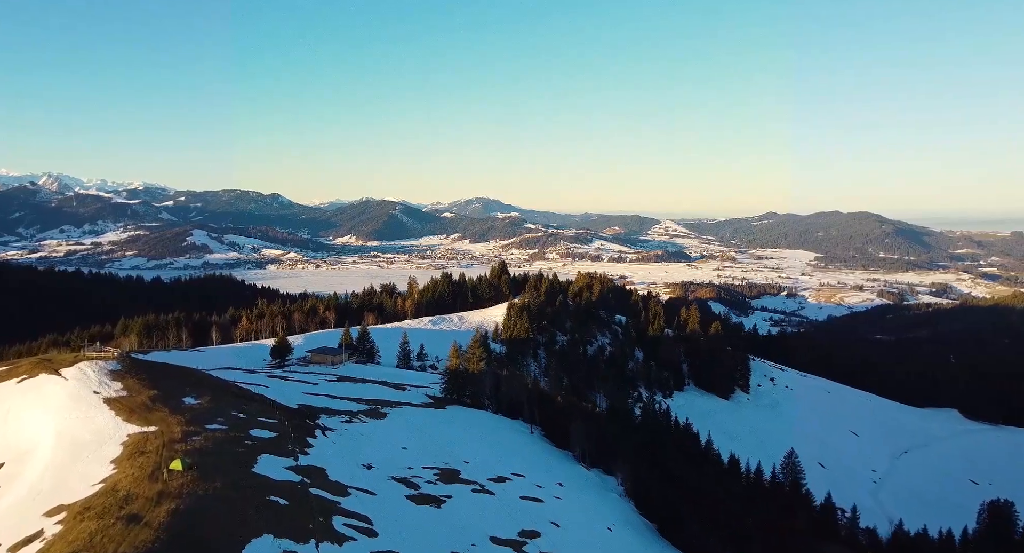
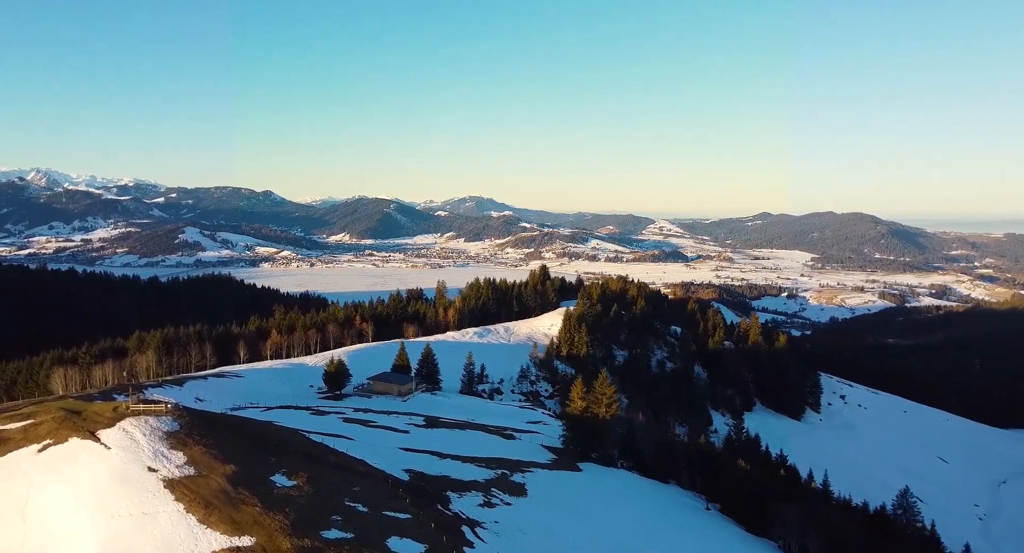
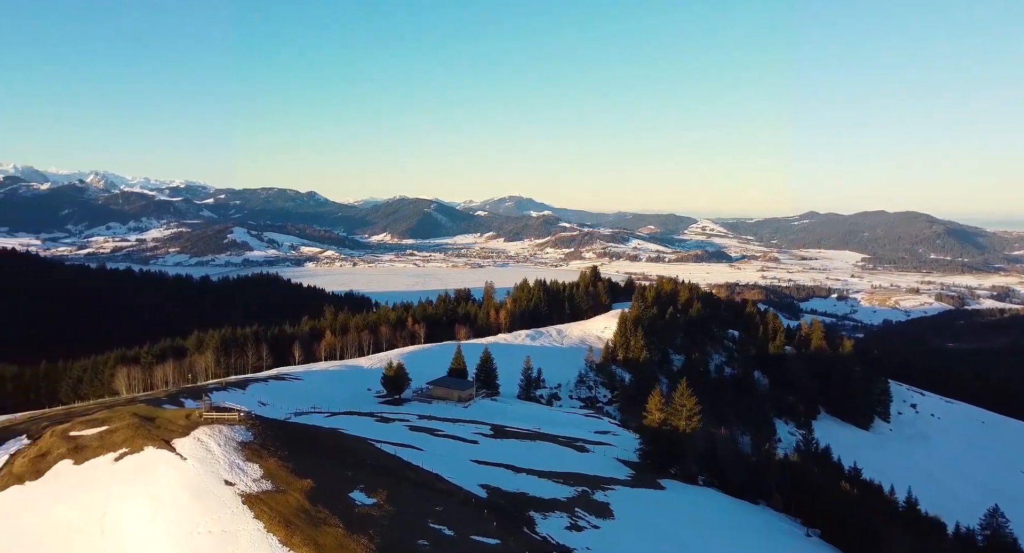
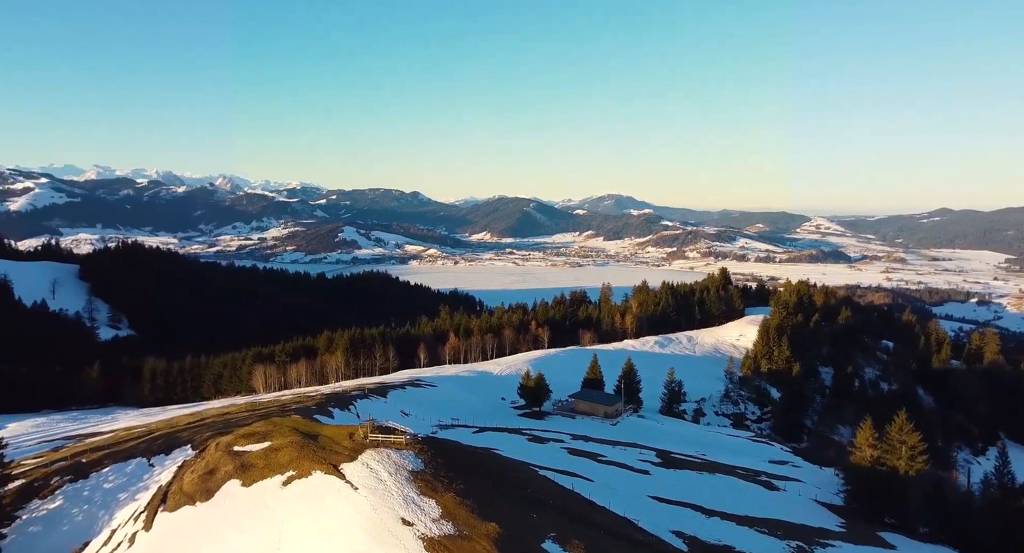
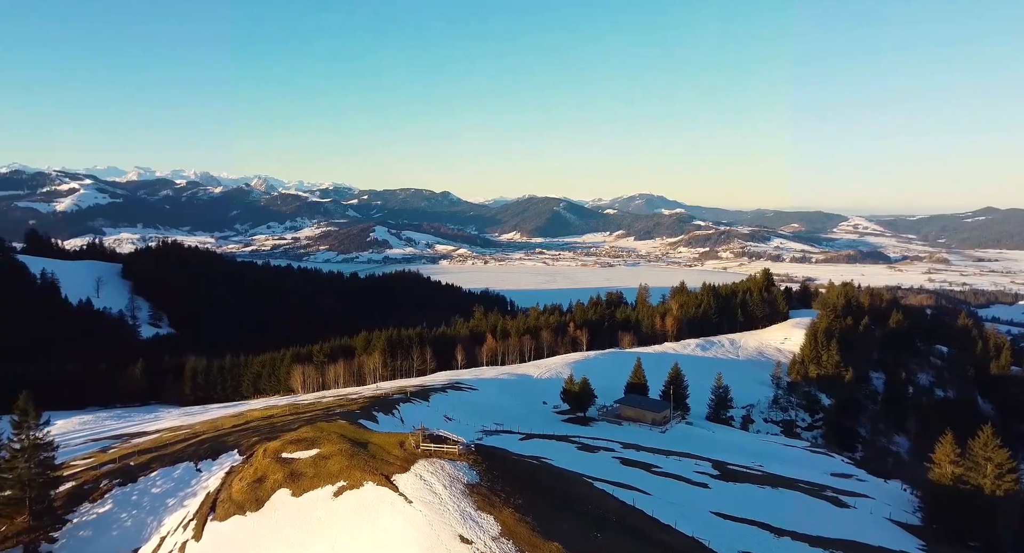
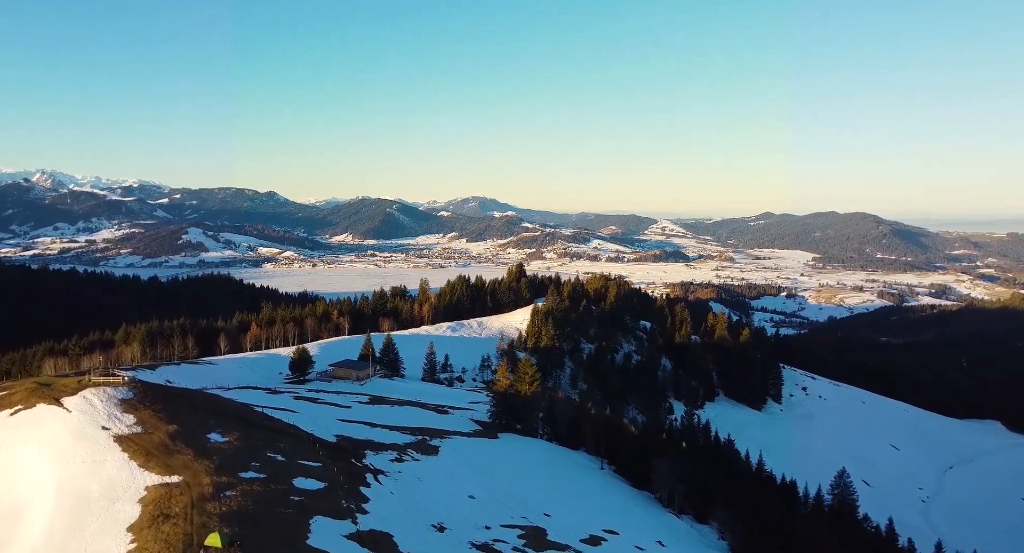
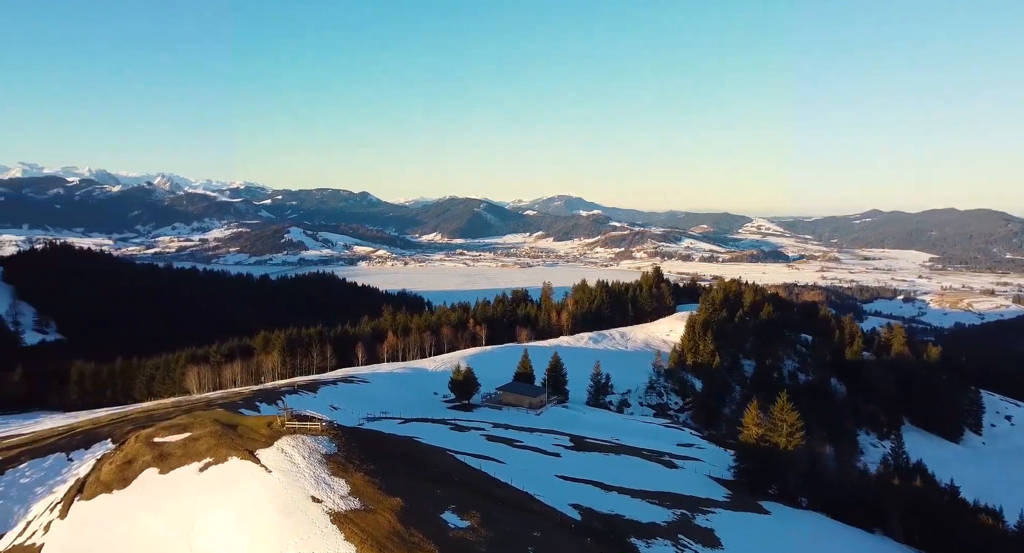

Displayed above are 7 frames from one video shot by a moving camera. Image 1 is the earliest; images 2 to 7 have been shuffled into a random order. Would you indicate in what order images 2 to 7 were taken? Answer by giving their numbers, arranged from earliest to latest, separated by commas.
6, 2, 3, 7, 4, 5
